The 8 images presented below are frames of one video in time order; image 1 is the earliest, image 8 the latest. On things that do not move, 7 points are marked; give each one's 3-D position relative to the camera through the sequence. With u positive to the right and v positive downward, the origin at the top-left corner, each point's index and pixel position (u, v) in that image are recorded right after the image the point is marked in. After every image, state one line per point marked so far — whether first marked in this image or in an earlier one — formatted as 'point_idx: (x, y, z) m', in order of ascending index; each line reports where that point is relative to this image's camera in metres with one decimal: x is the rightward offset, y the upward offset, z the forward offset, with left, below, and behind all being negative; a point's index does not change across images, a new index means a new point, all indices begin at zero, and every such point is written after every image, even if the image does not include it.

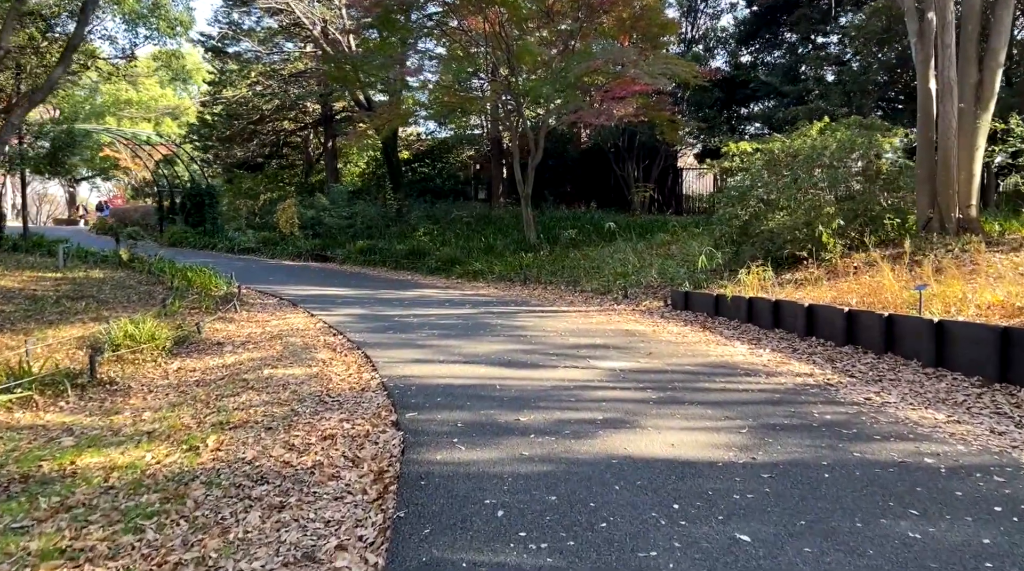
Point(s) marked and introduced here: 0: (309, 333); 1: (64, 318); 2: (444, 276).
0: (-2.2, -0.5, +10.8) m
1: (-6.2, -0.5, +13.5) m
2: (-1.3, +0.2, +18.8) m
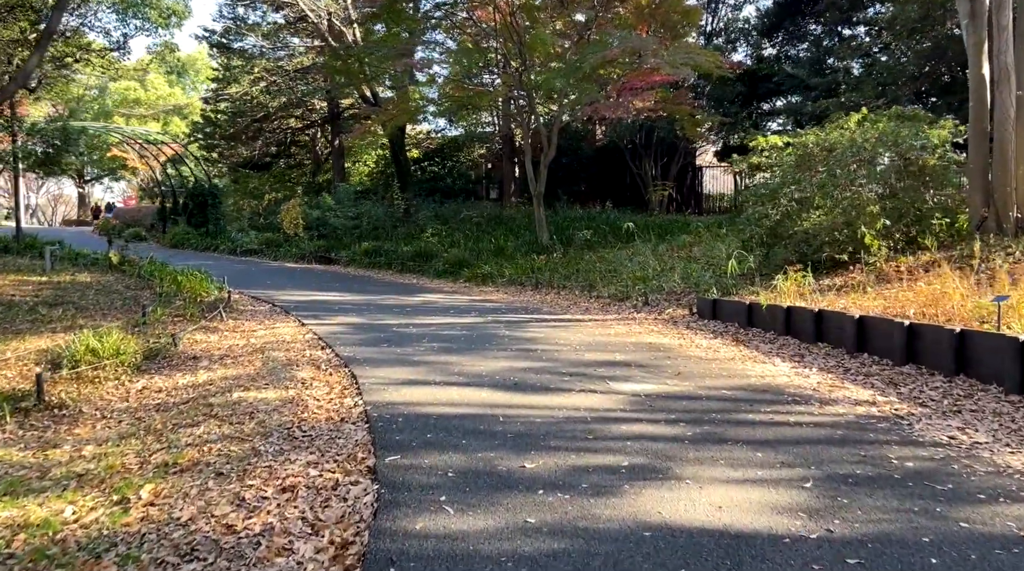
0: (-2.1, -0.6, +9.8) m
1: (-6.0, -0.6, +12.5) m
2: (-1.1, +0.1, +17.7) m
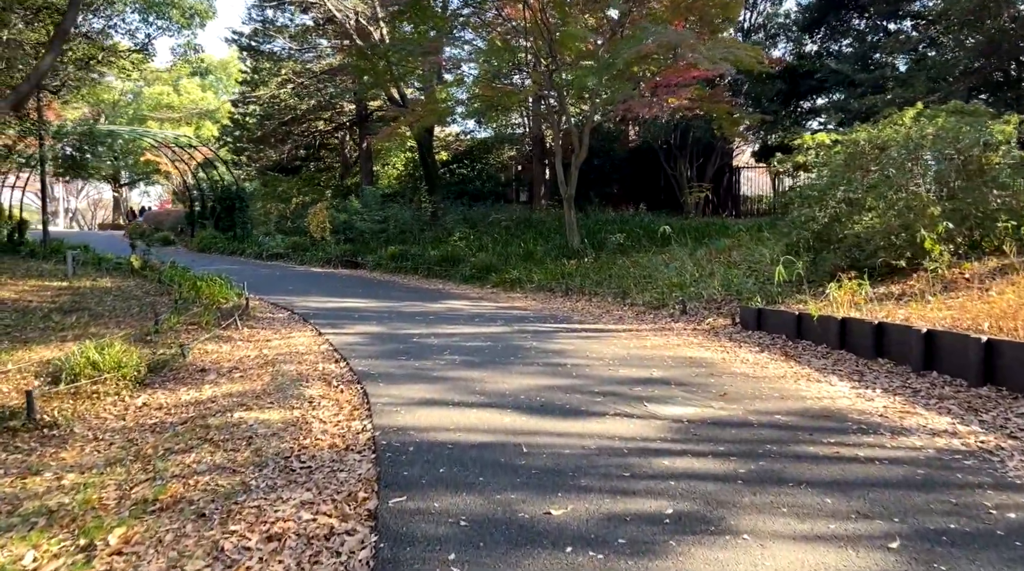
0: (-1.9, -0.7, +9.1) m
1: (-5.7, -0.6, +12.0) m
2: (-0.6, 0.0, +17.0) m
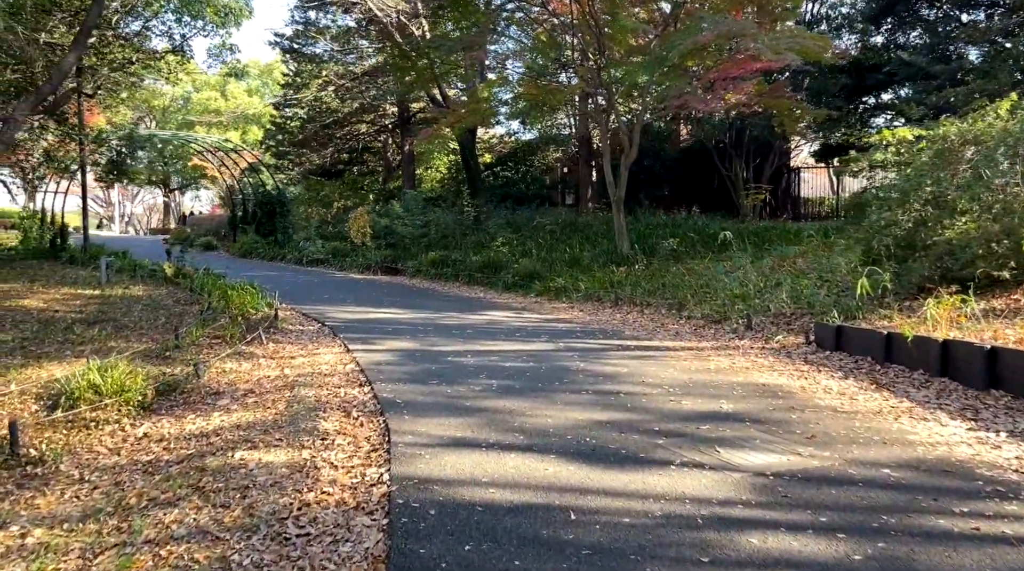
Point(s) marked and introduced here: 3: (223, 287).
0: (-1.5, -0.8, +8.2) m
1: (-5.2, -0.8, +11.3) m
2: (+0.1, -0.1, +16.0) m
3: (-4.5, 0.0, +15.5) m
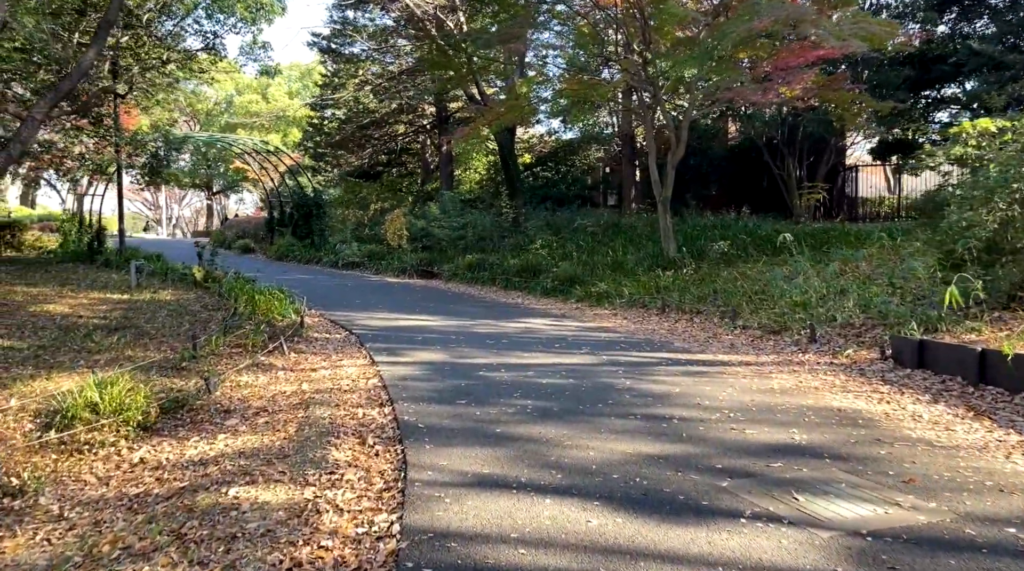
0: (-1.2, -0.9, +7.5) m
1: (-4.7, -0.8, +10.7) m
2: (+0.8, -0.2, +15.2) m
3: (-3.9, -0.1, +14.8) m
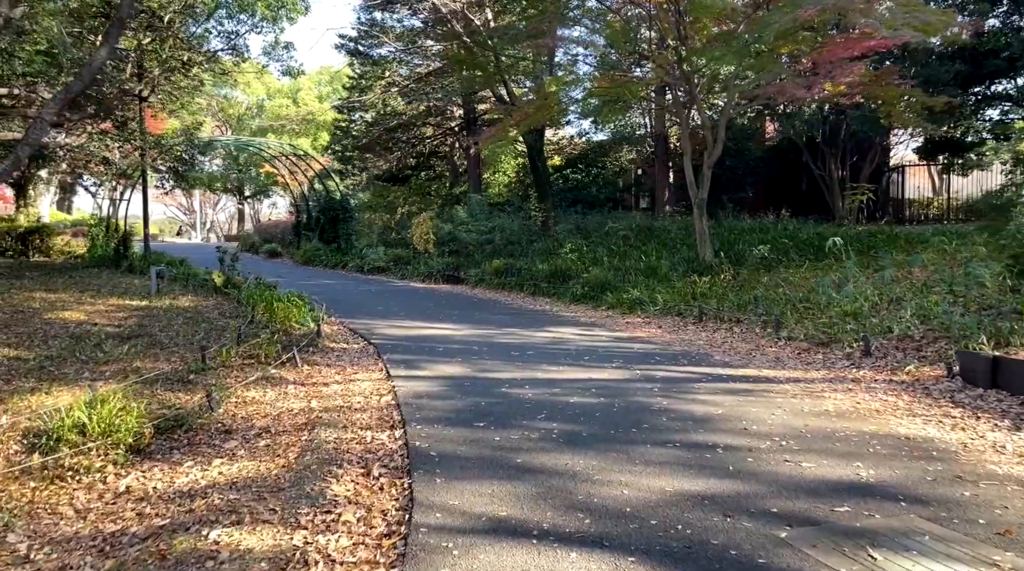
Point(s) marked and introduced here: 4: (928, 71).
0: (-1.0, -0.9, +6.8) m
1: (-4.5, -0.9, +10.1) m
2: (+1.2, -0.3, +14.5) m
3: (-3.5, -0.2, +14.3) m
4: (+6.8, +3.5, +16.1) m
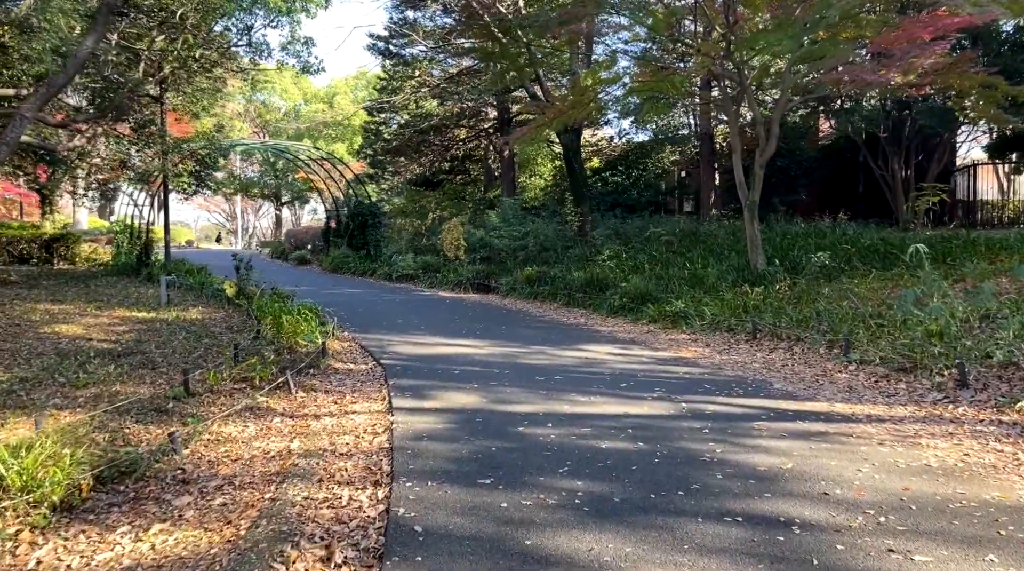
0: (-0.9, -1.0, +5.6) m
1: (-4.2, -1.0, +9.0) m
2: (+1.6, -0.4, +13.1) m
3: (-3.1, -0.3, +13.1) m
4: (+7.3, +3.4, +14.6) m
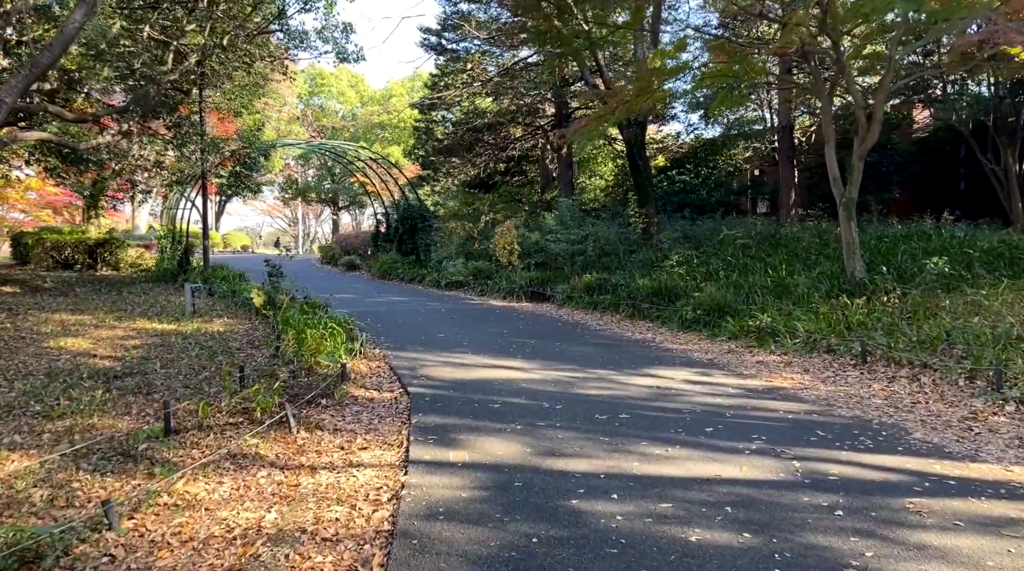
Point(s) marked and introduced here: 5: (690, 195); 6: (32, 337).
0: (-0.7, -1.1, +3.9) m
1: (-3.8, -1.1, +7.5) m
2: (+2.2, -0.6, +11.3) m
3: (-2.5, -0.4, +11.6) m
4: (+8.0, +3.2, +12.4) m
5: (+3.5, +1.8, +19.1) m
6: (-6.2, -0.7, +12.8) m
